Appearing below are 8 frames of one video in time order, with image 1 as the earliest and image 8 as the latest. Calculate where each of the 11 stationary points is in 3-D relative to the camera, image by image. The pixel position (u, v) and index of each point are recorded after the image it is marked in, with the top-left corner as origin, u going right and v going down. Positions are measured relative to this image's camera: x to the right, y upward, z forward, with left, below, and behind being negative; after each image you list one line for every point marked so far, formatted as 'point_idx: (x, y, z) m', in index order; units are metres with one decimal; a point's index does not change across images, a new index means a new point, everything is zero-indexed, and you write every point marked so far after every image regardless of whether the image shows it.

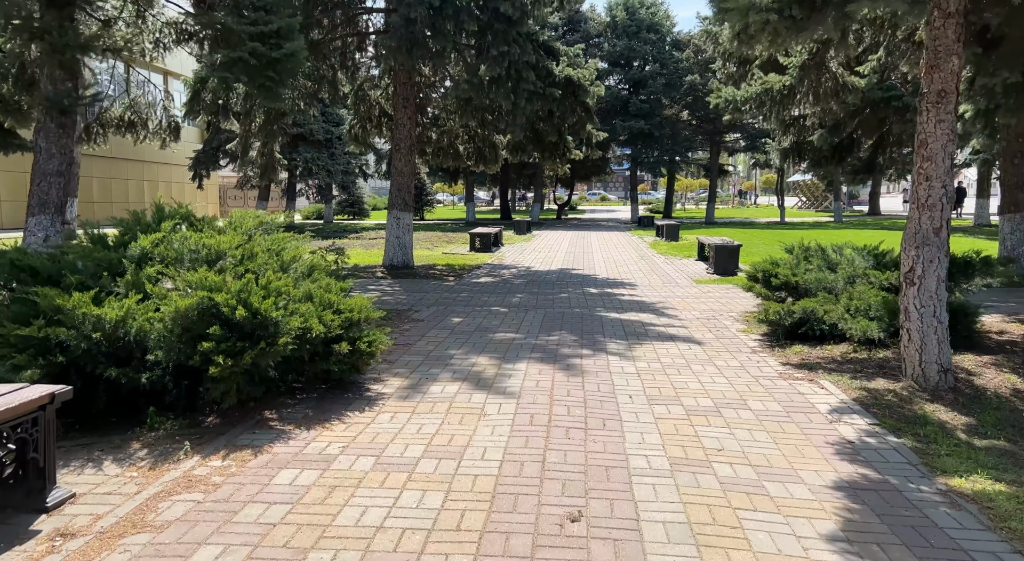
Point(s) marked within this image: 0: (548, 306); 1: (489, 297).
0: (+0.5, -0.4, +10.1) m
1: (-0.4, -0.3, +10.8) m
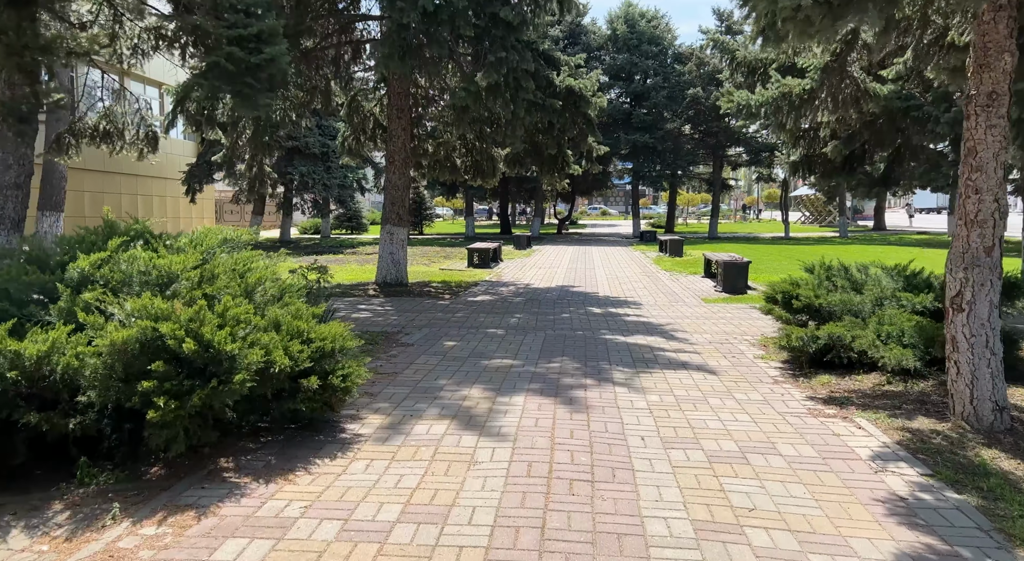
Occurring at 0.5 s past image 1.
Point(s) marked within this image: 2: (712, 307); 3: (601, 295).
0: (+0.5, -0.7, +9.4) m
1: (-0.4, -0.6, +10.2) m
2: (+3.3, -0.5, +11.2) m
3: (+1.7, -0.3, +13.1) m
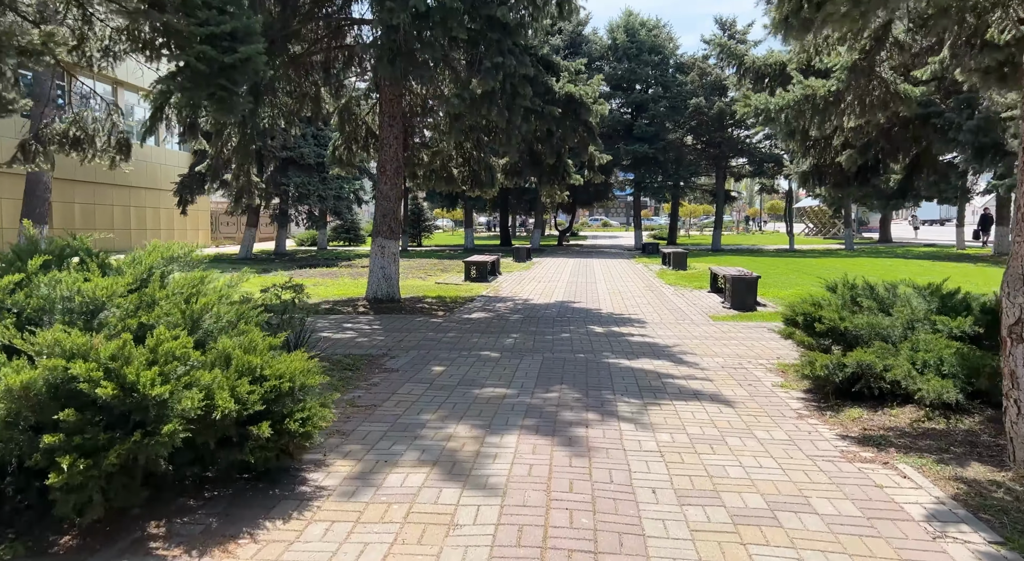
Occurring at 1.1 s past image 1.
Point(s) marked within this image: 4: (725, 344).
0: (+0.4, -0.9, +8.7) m
1: (-0.5, -0.8, +9.5) m
2: (+3.2, -0.7, +10.5) m
3: (+1.7, -0.6, +12.4) m
4: (+2.8, -0.9, +9.0) m
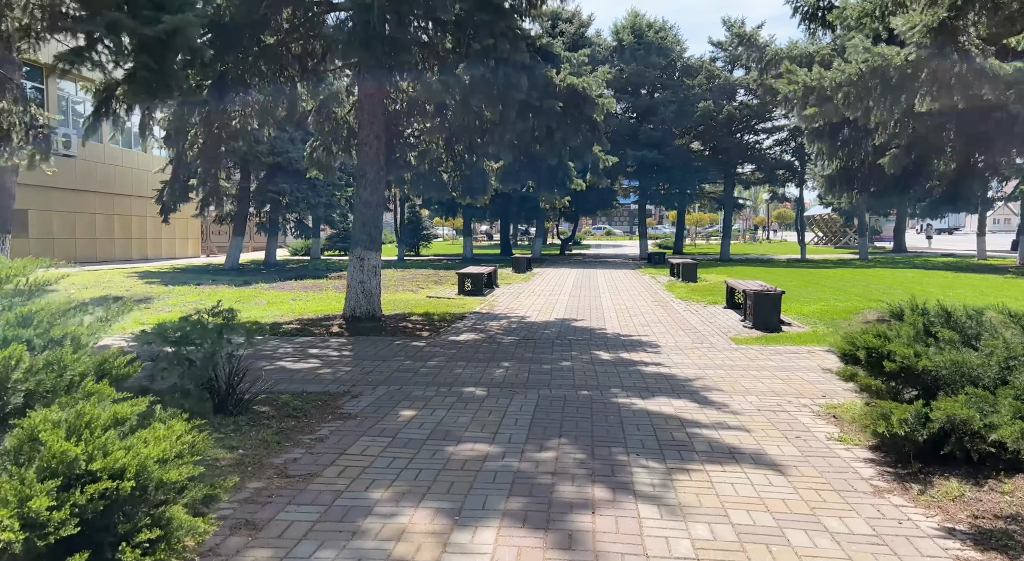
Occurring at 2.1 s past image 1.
0: (+0.3, -1.1, +7.3) m
1: (-0.6, -1.0, +8.1) m
2: (+3.1, -1.0, +9.0) m
3: (+1.6, -0.9, +11.0) m
4: (+2.7, -1.1, +7.5) m
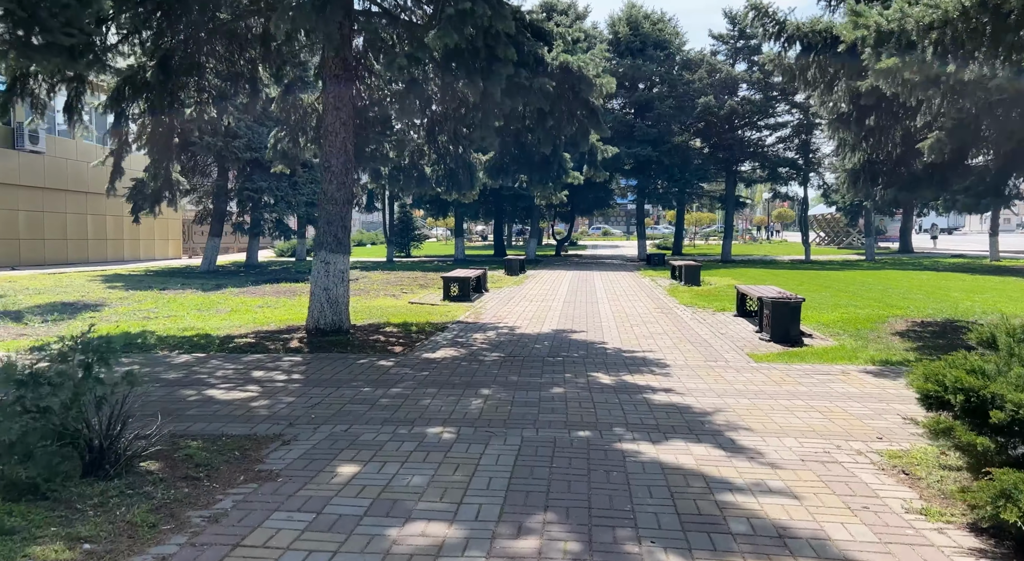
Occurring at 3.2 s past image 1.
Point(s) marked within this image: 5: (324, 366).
0: (+0.1, -1.2, +5.9) m
1: (-0.8, -1.1, +6.7) m
2: (+2.9, -1.1, +7.7) m
3: (+1.4, -1.0, +9.6) m
4: (+2.5, -1.2, +6.1) m
5: (-2.2, -1.0, +8.1) m
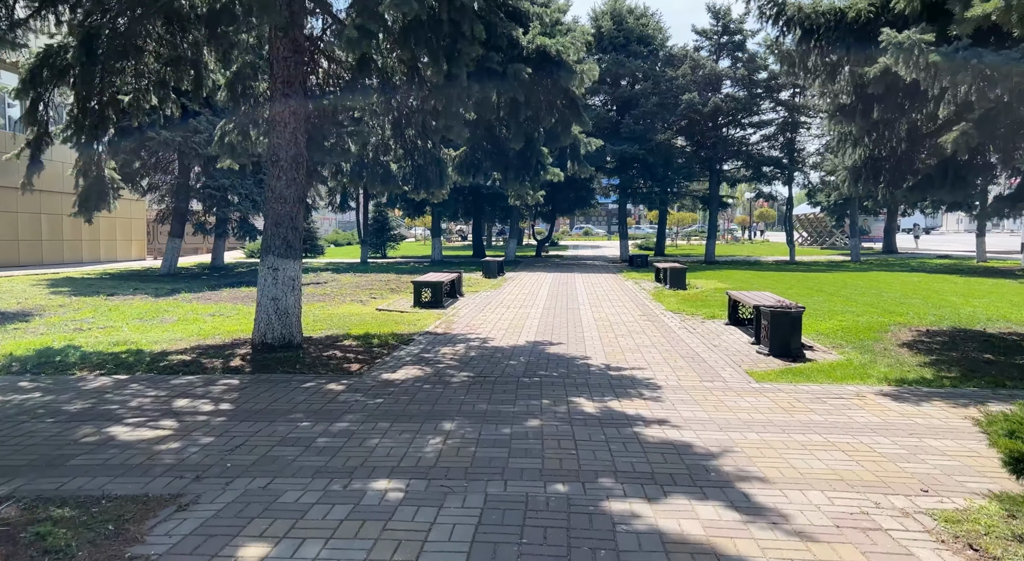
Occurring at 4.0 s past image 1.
0: (-0.1, -1.3, +4.8) m
1: (-1.1, -1.3, +5.6) m
2: (+2.6, -1.2, +6.7) m
3: (+1.0, -1.1, +8.5) m
4: (+2.3, -1.3, +5.1) m
5: (-2.6, -1.1, +7.0) m
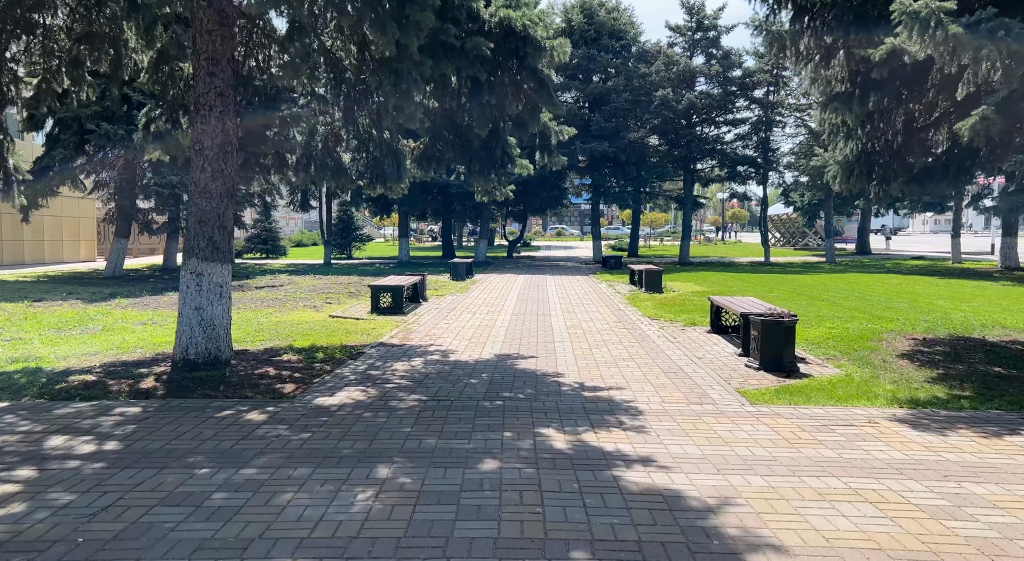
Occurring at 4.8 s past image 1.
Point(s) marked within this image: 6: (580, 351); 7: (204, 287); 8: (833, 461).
0: (-0.4, -1.4, +3.7) m
1: (-1.4, -1.3, +4.4) m
2: (+2.3, -1.3, +5.7) m
3: (+0.6, -1.1, +7.5) m
4: (+2.0, -1.4, +4.1) m
5: (-2.9, -1.2, +5.8) m
6: (+0.9, -1.0, +9.4) m
7: (-3.6, -0.1, +8.1) m
8: (+2.4, -1.3, +5.1) m
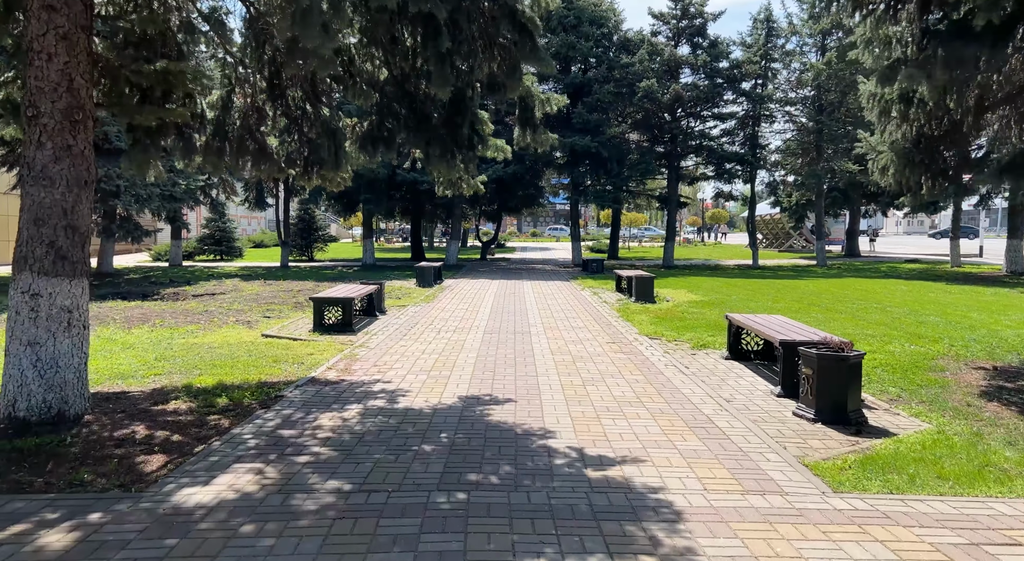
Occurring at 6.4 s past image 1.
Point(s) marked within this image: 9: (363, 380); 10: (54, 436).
0: (-0.5, -1.6, +1.4) m
1: (-1.5, -1.5, +2.1) m
2: (+2.1, -1.5, +3.5) m
3: (+0.3, -1.3, +5.2) m
4: (+1.8, -1.6, +1.9) m
5: (-3.1, -1.4, +3.4) m
6: (+0.6, -1.2, +7.2) m
7: (-3.9, -0.3, +5.6) m
8: (+2.2, -1.5, +2.9) m
9: (-1.7, -1.1, +7.9) m
10: (-3.6, -1.2, +5.4) m
